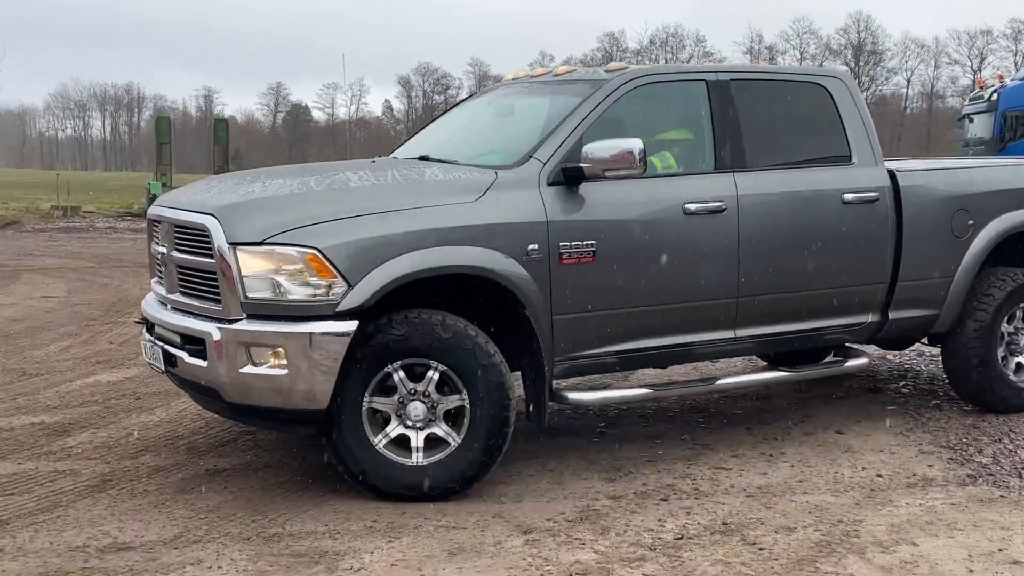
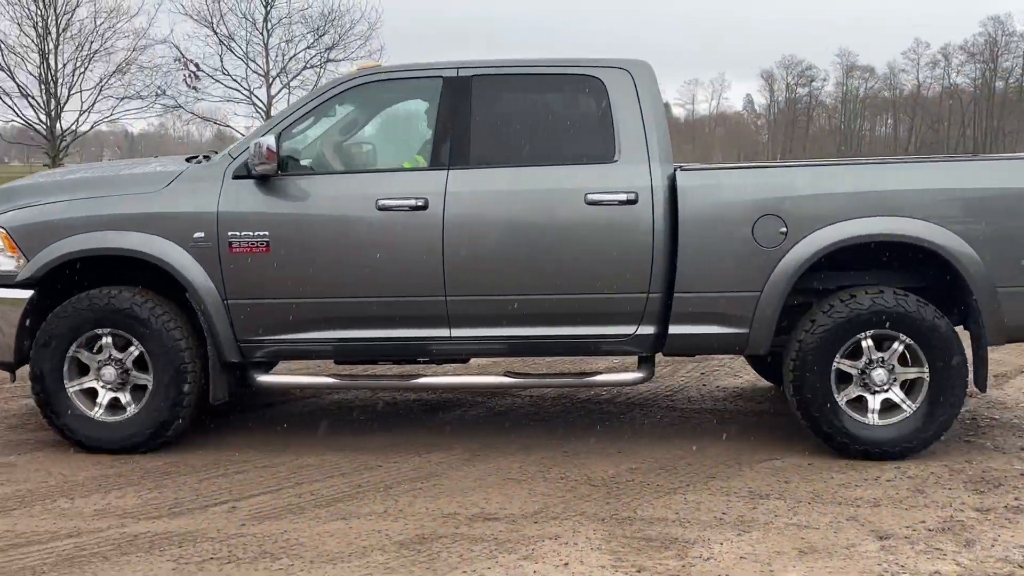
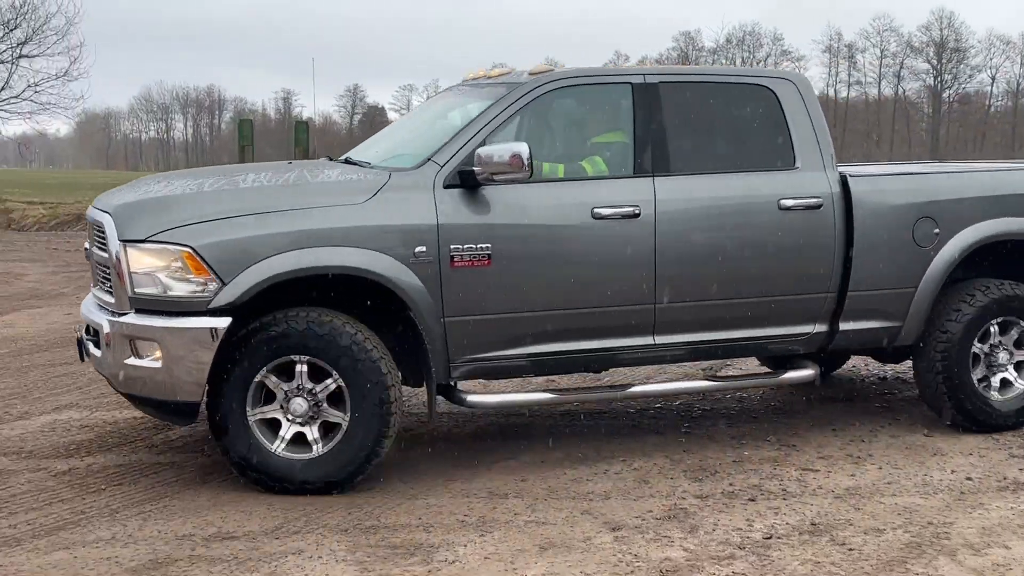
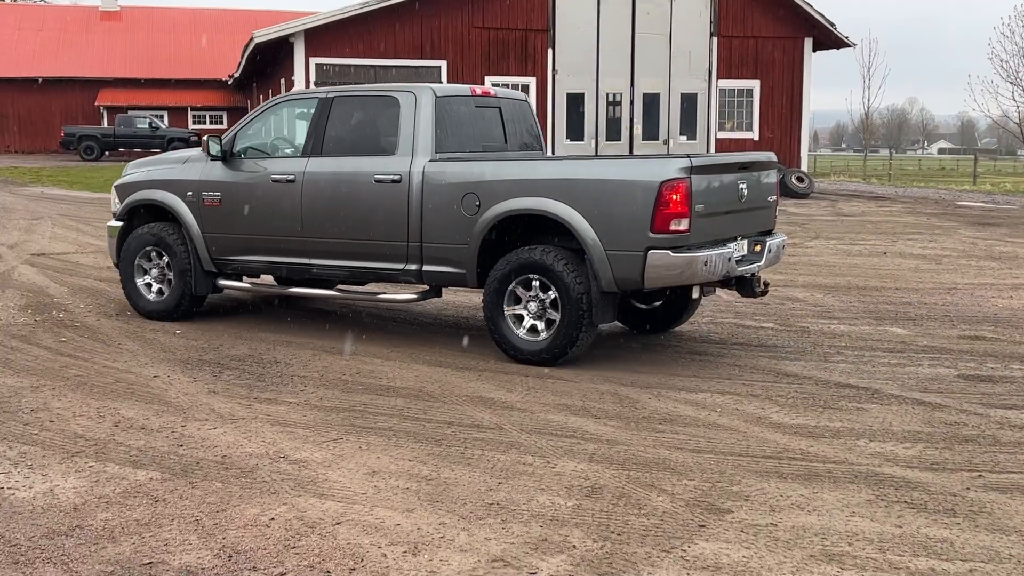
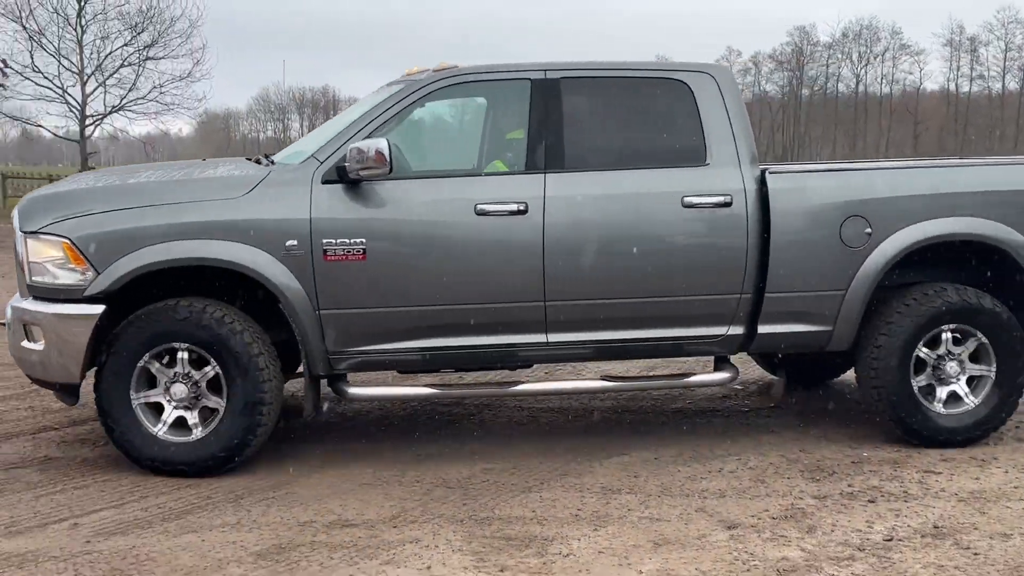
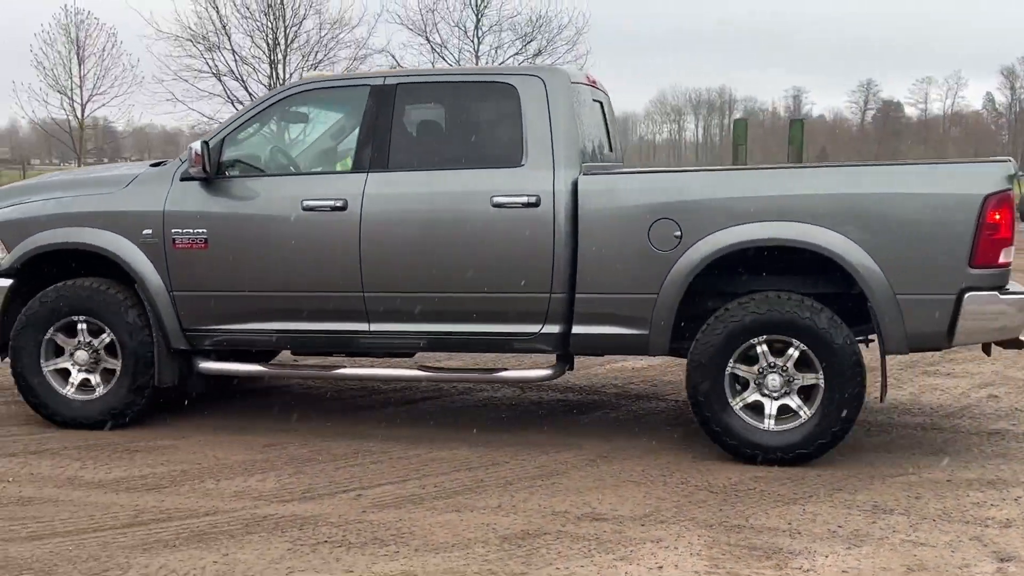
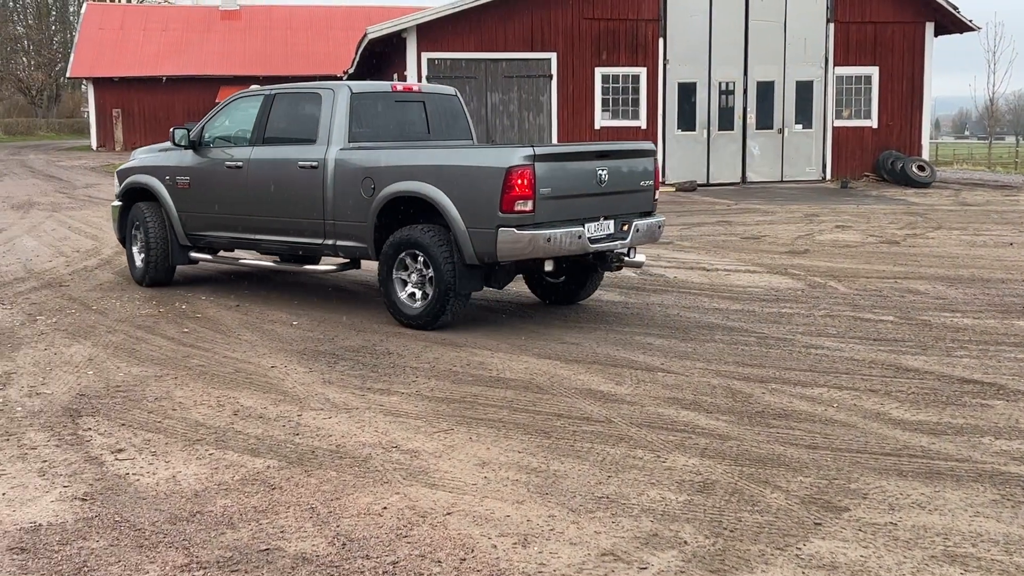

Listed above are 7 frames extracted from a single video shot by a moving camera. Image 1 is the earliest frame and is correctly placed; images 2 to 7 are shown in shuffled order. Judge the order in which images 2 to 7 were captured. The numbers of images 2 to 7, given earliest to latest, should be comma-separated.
3, 5, 2, 6, 4, 7
